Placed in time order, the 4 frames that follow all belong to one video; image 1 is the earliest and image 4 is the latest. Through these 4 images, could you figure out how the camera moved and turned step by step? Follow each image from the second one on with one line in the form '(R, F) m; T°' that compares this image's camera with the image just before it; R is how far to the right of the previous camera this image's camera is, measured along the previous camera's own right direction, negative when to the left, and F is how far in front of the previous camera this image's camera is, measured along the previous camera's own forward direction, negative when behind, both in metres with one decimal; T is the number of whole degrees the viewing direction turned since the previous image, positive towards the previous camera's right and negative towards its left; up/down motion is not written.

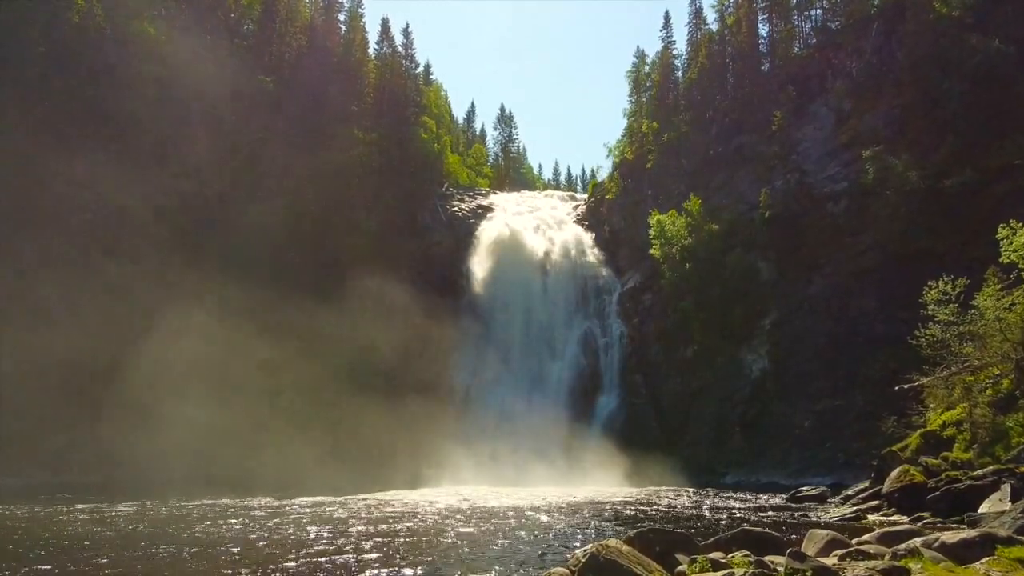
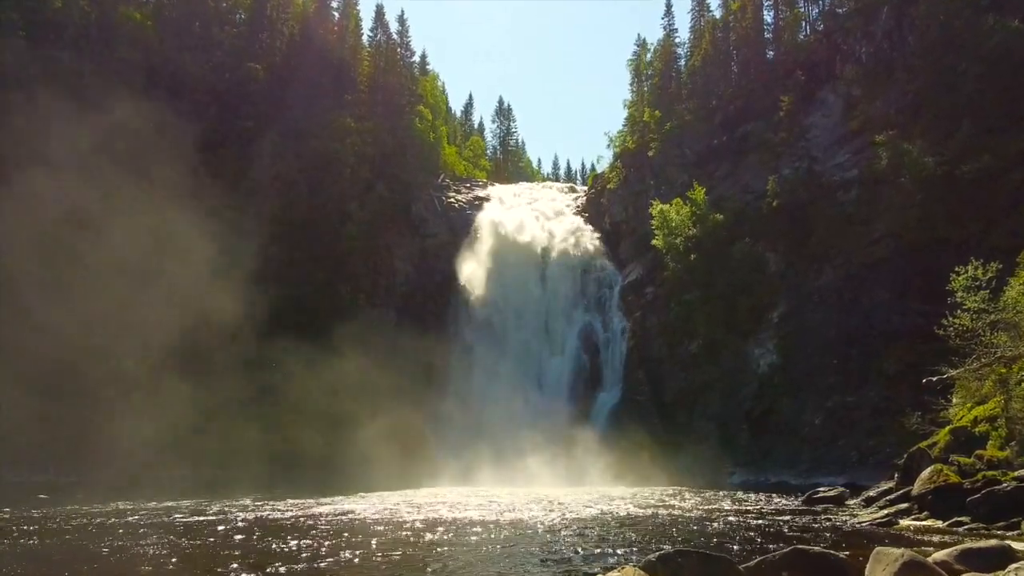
(+0.1, +1.6) m; 0°
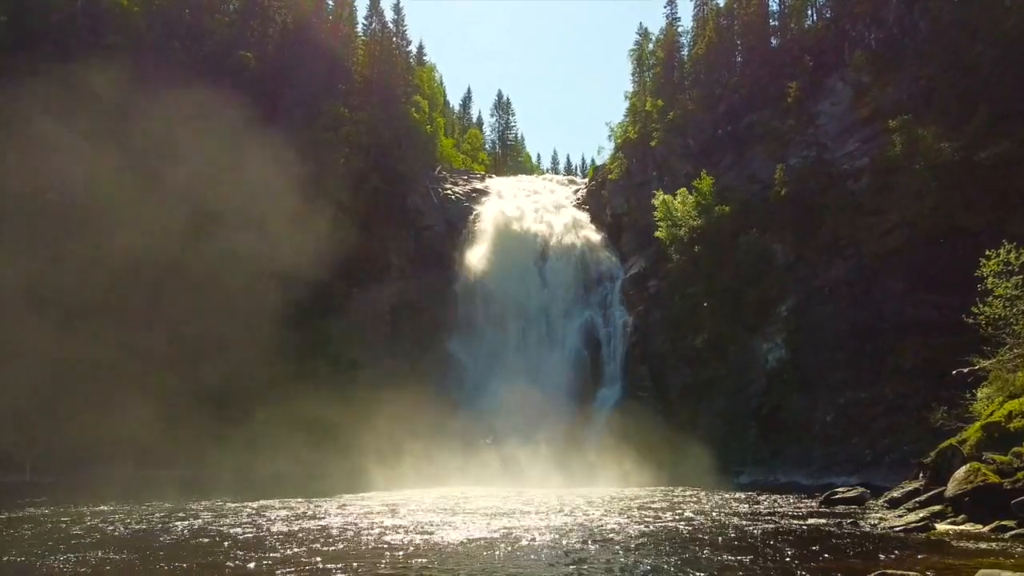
(+0.1, +1.5) m; 0°
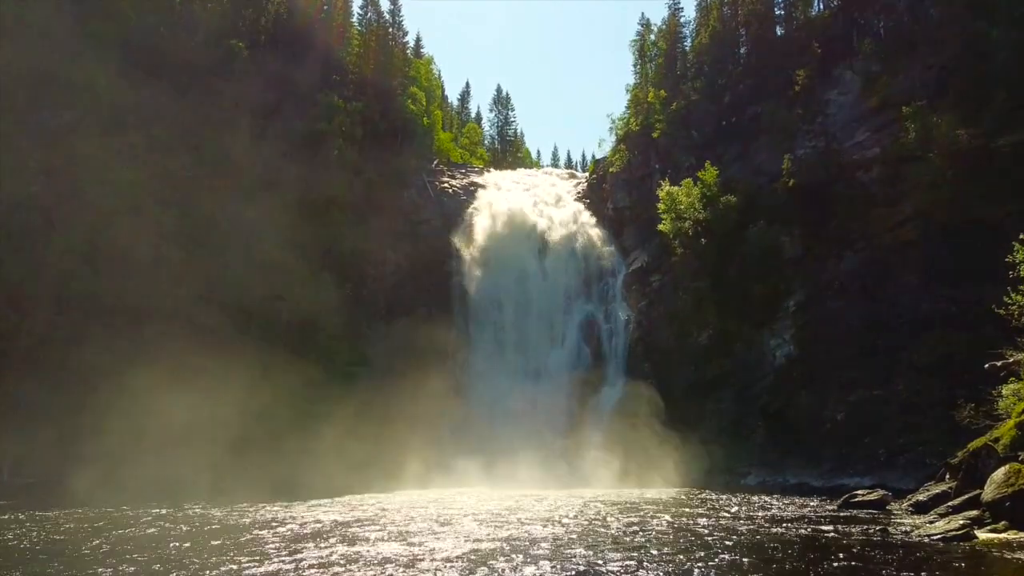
(+0.1, +1.3) m; 0°
